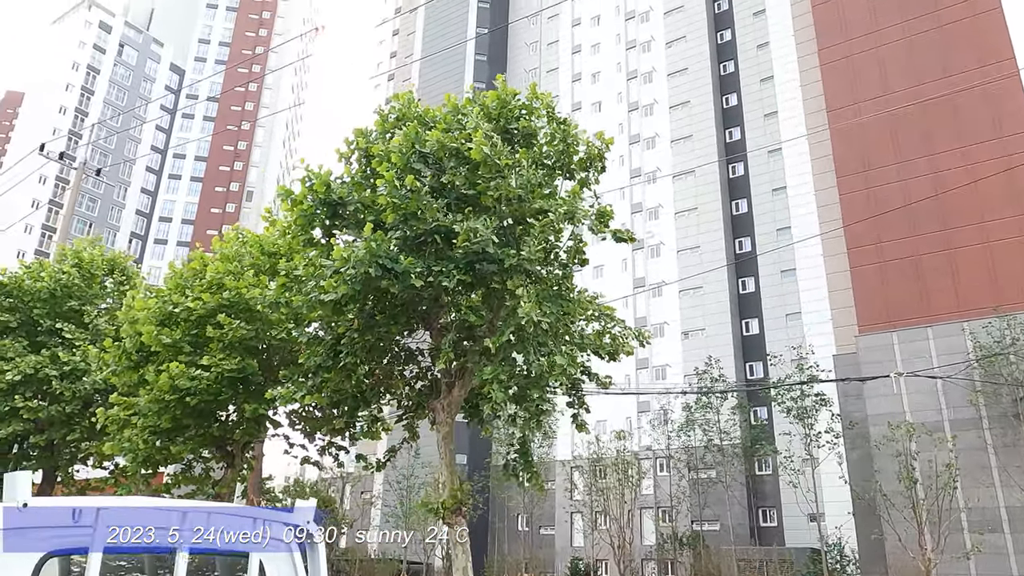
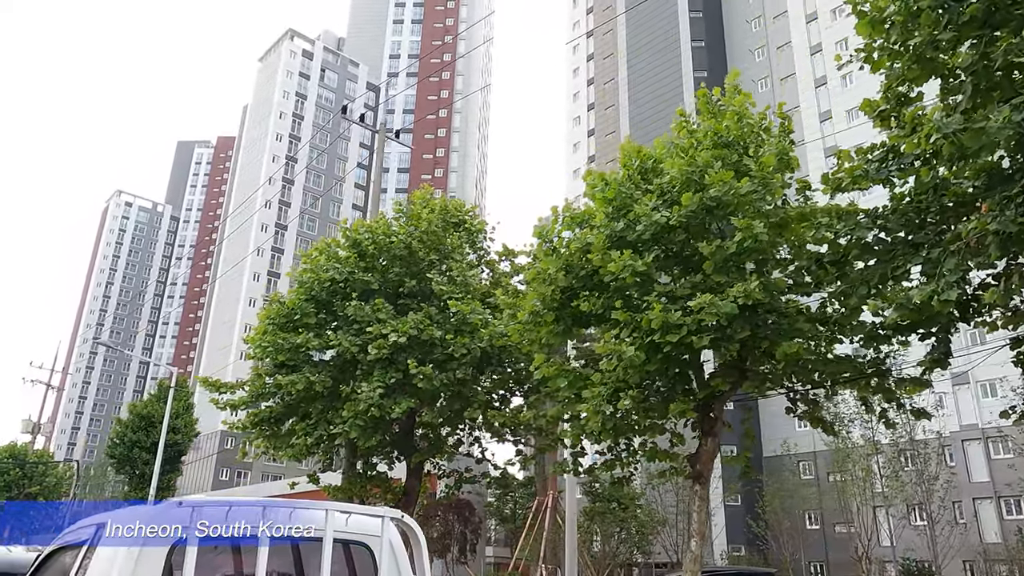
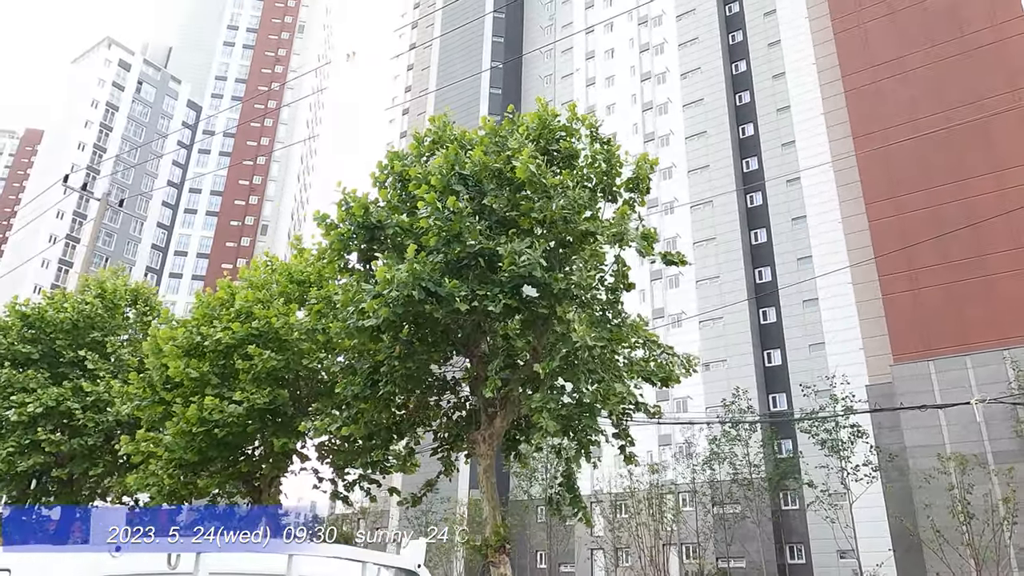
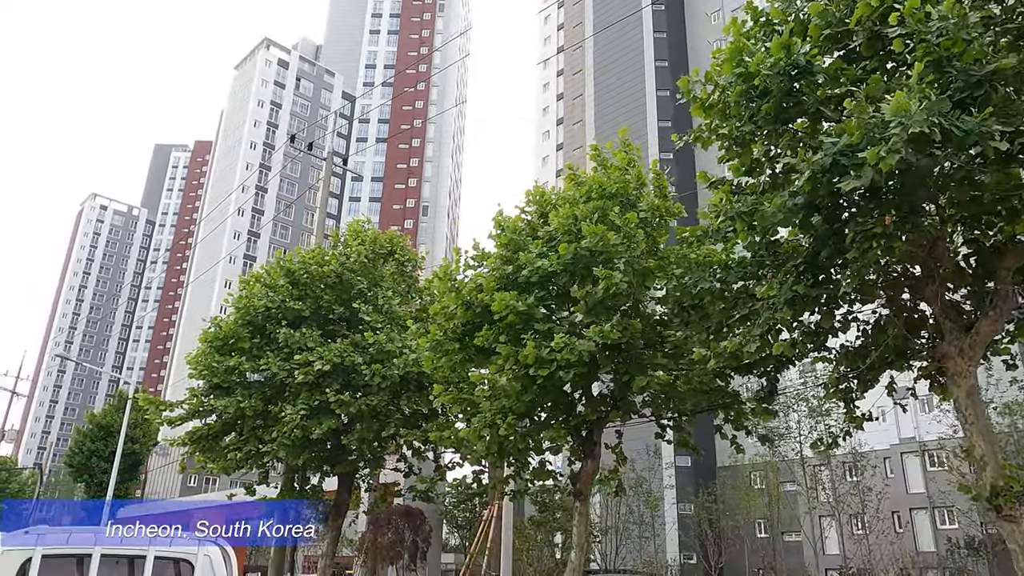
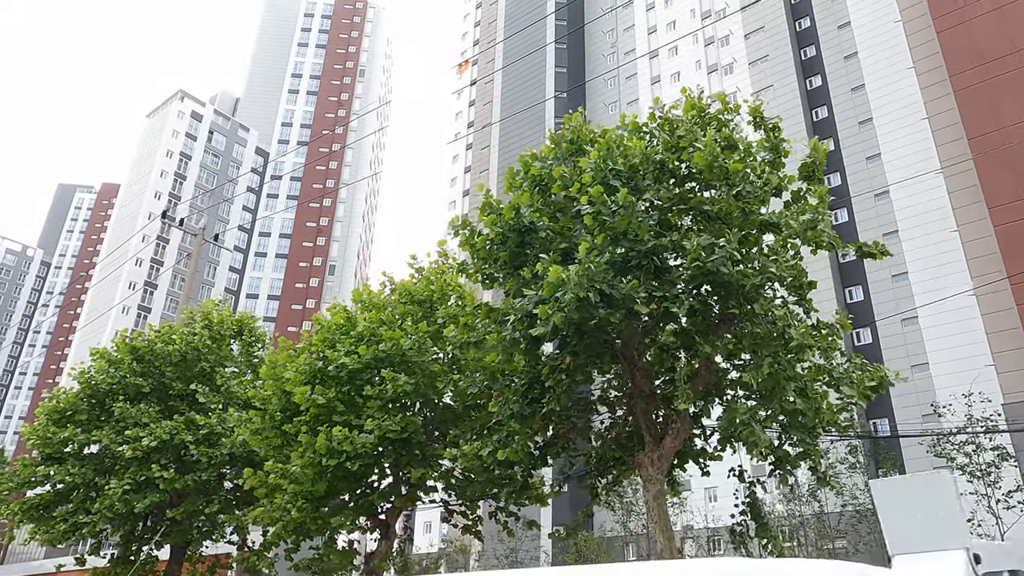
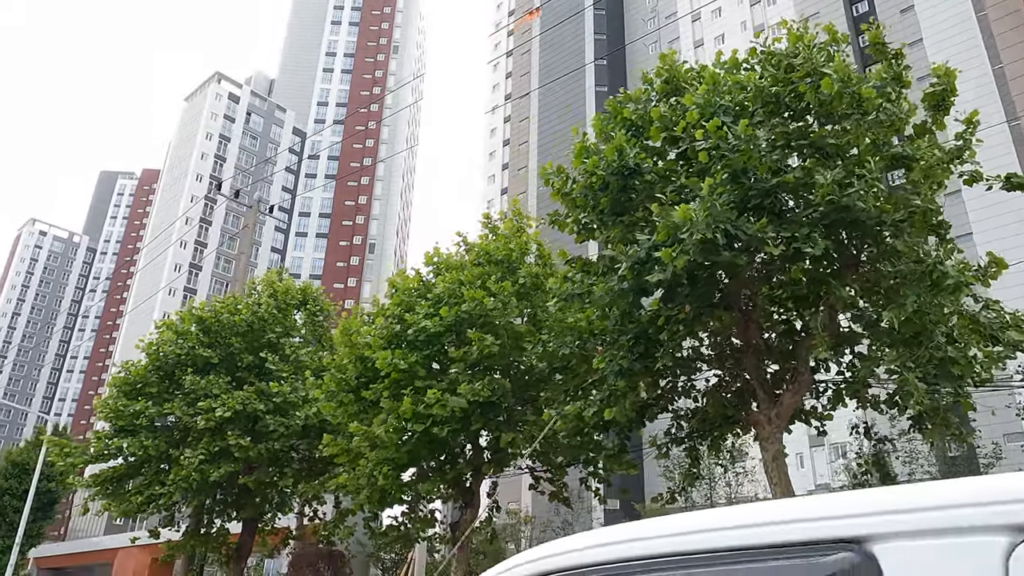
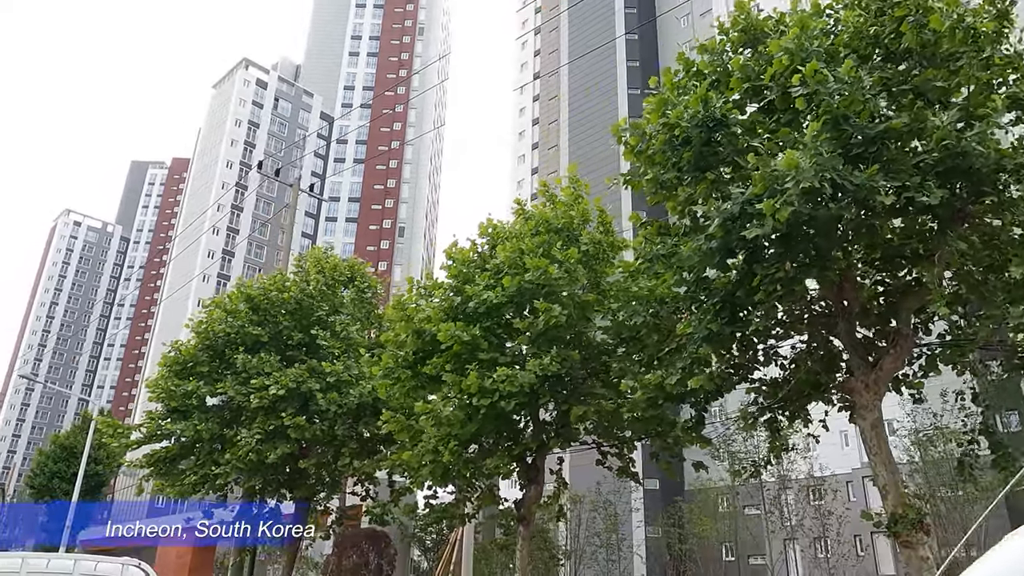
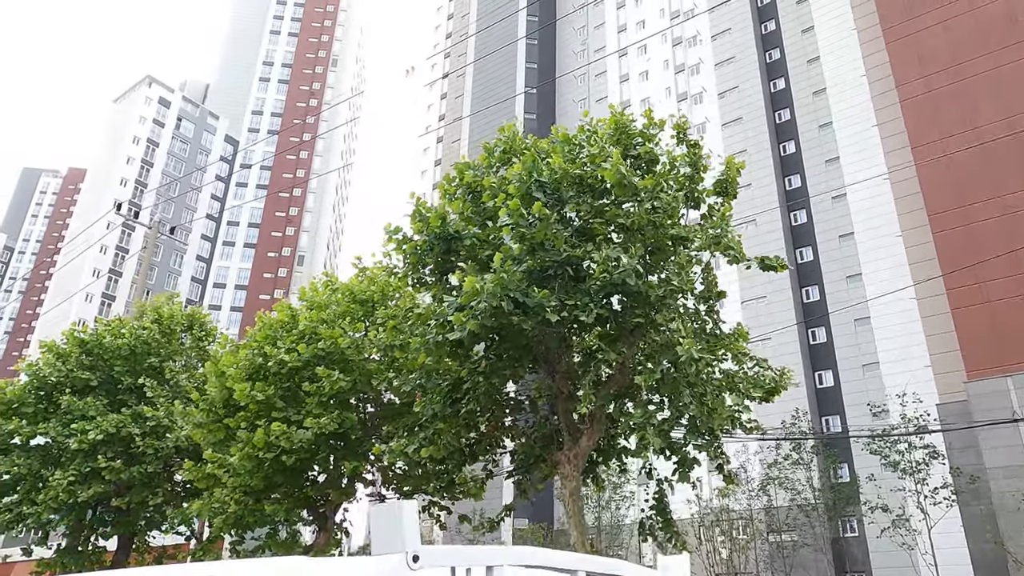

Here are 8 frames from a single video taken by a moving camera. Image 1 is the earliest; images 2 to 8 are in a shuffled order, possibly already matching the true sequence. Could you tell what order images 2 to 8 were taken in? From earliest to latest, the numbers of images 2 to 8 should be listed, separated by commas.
3, 8, 5, 6, 7, 4, 2
